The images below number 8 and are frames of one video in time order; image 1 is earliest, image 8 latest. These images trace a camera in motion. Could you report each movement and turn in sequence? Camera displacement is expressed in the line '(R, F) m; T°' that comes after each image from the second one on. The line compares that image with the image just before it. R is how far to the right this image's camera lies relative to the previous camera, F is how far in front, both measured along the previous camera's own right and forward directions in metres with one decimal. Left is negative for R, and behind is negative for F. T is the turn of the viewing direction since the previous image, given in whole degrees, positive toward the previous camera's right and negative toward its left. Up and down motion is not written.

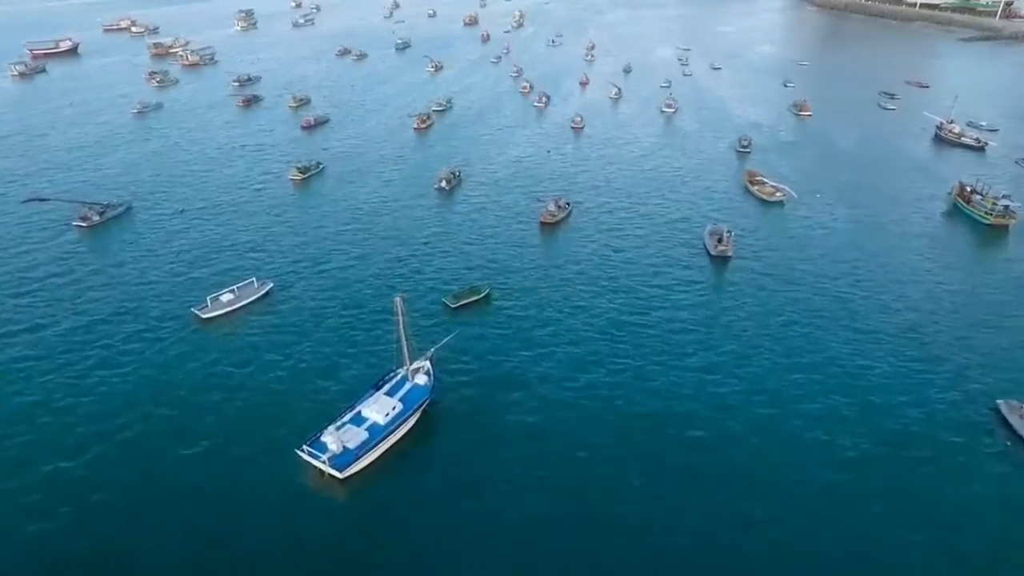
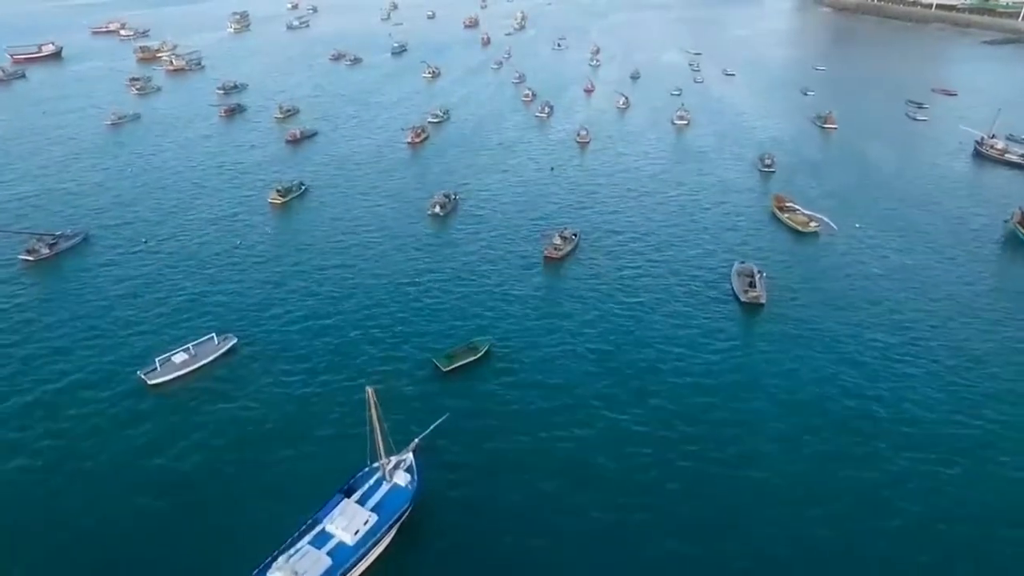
(+0.1, +12.4) m; 0°
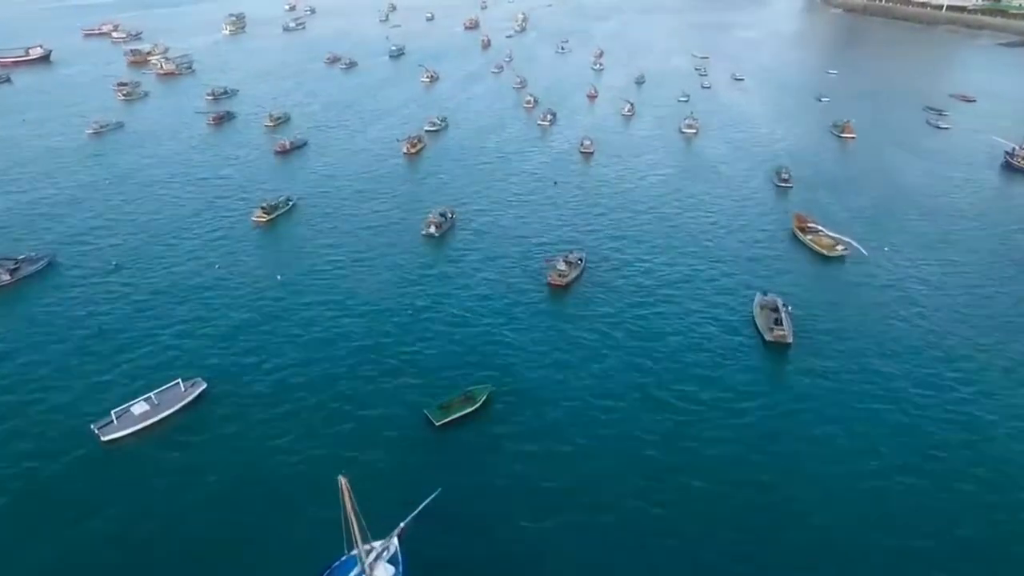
(0.0, +8.1) m; 0°
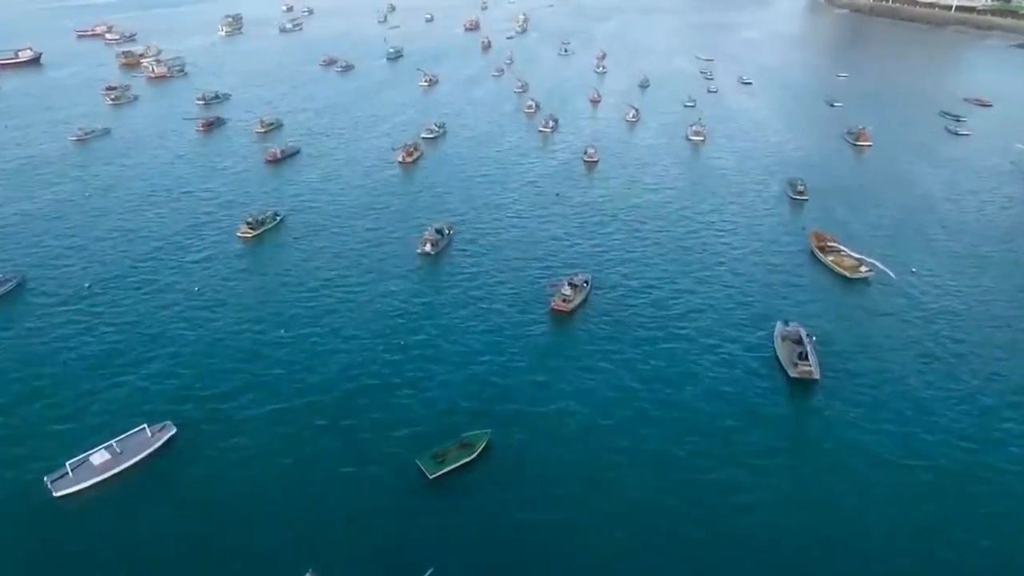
(0.0, +6.4) m; 0°
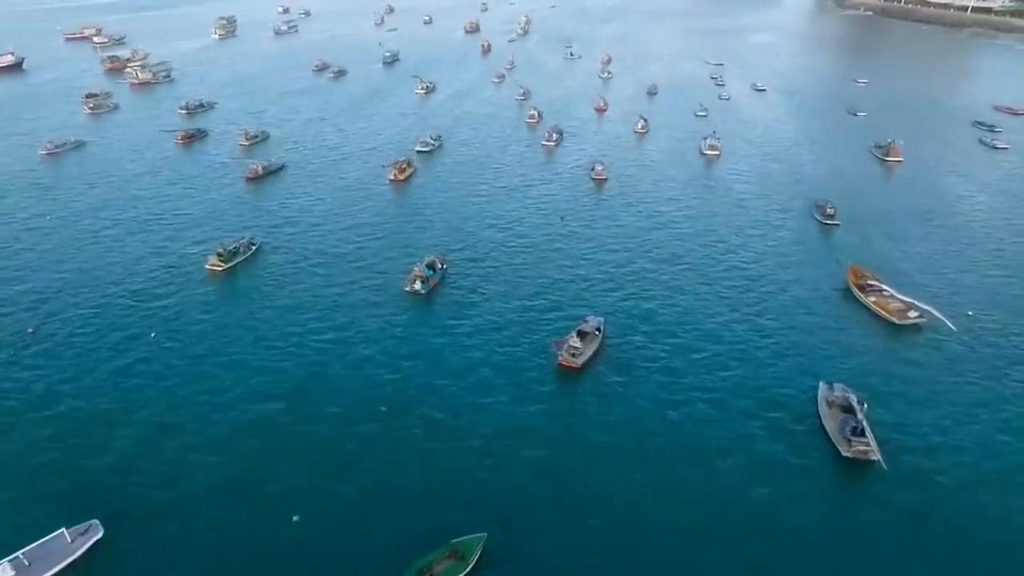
(+0.1, +11.1) m; 0°
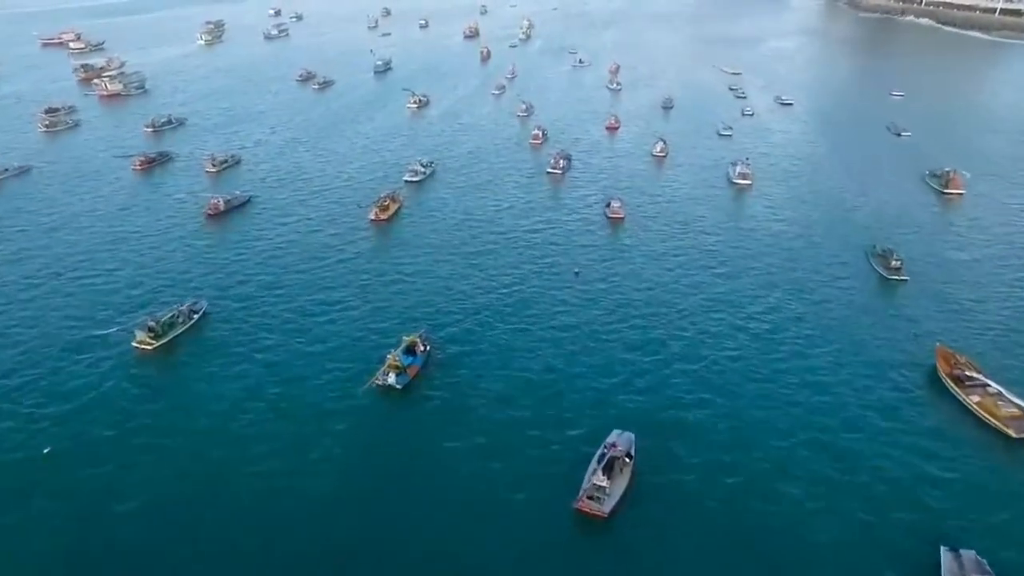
(0.0, +18.7) m; 0°
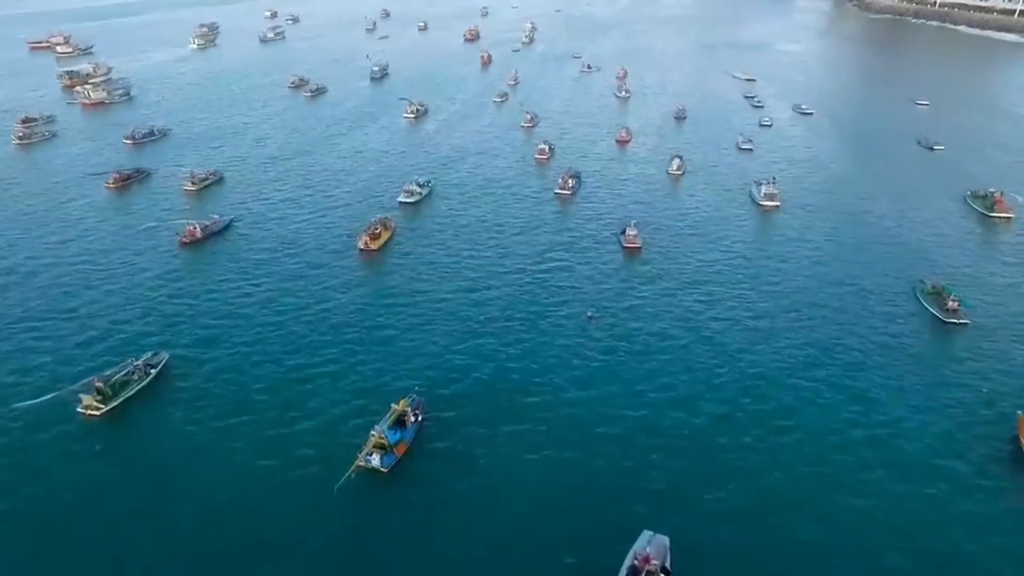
(-0.3, +10.9) m; 0°
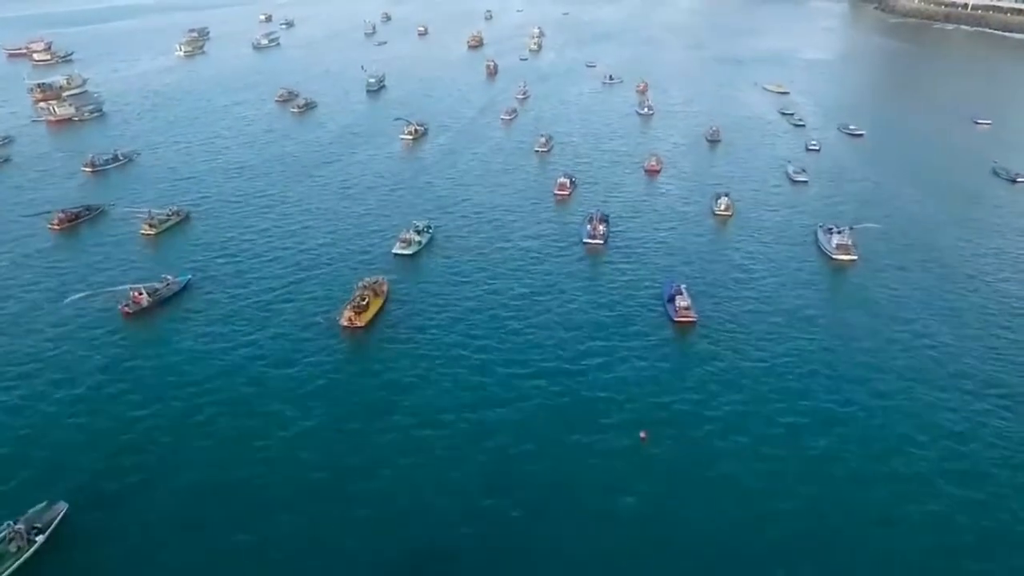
(-1.1, +20.6) m; 0°
